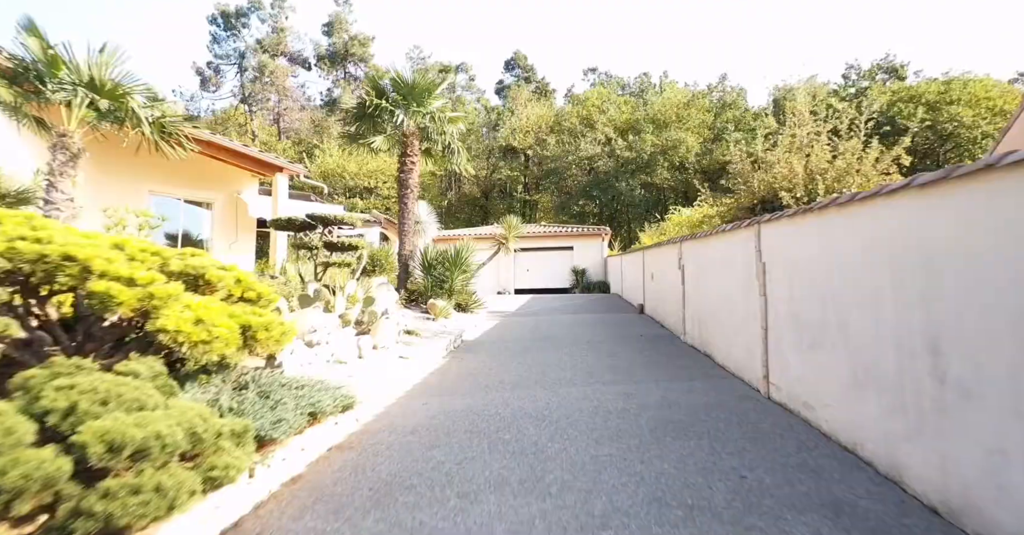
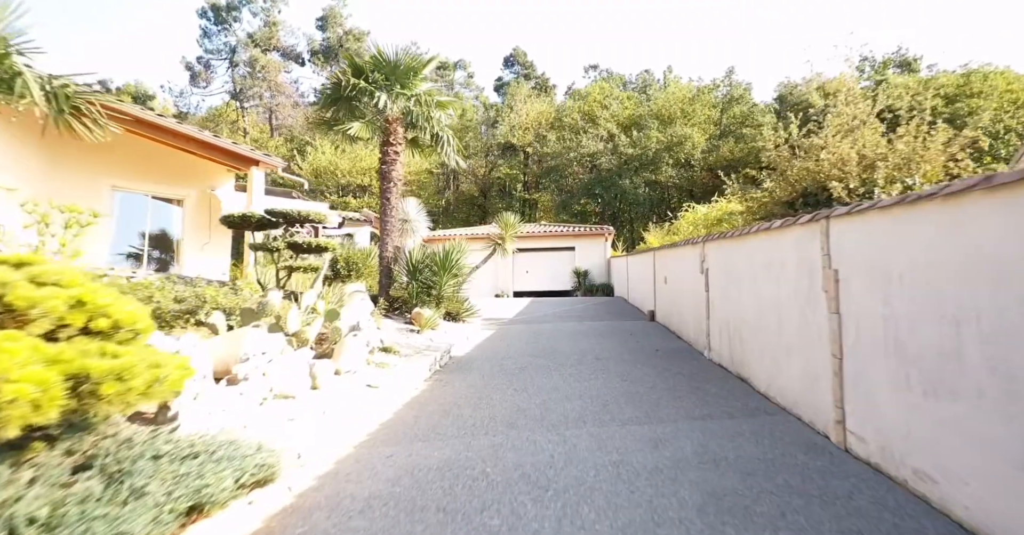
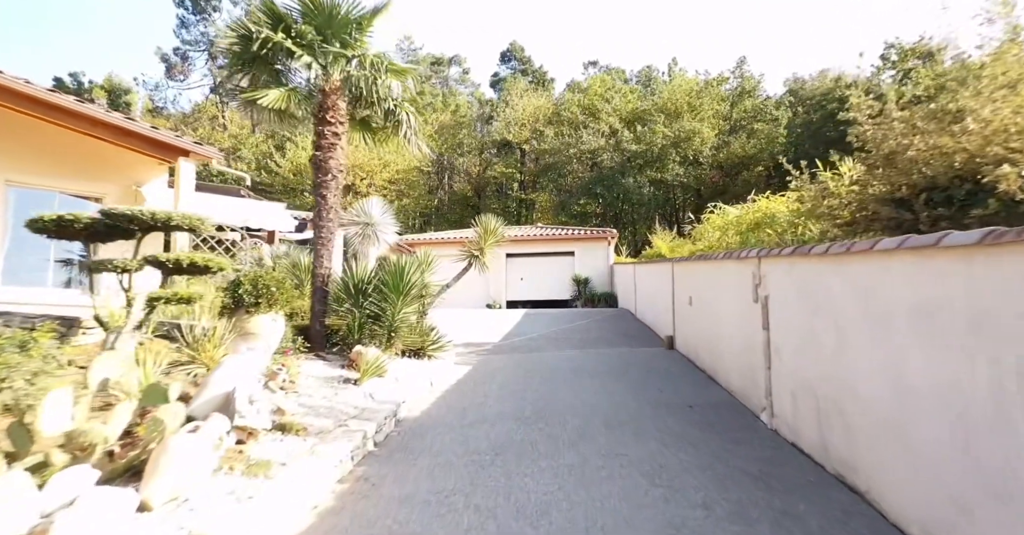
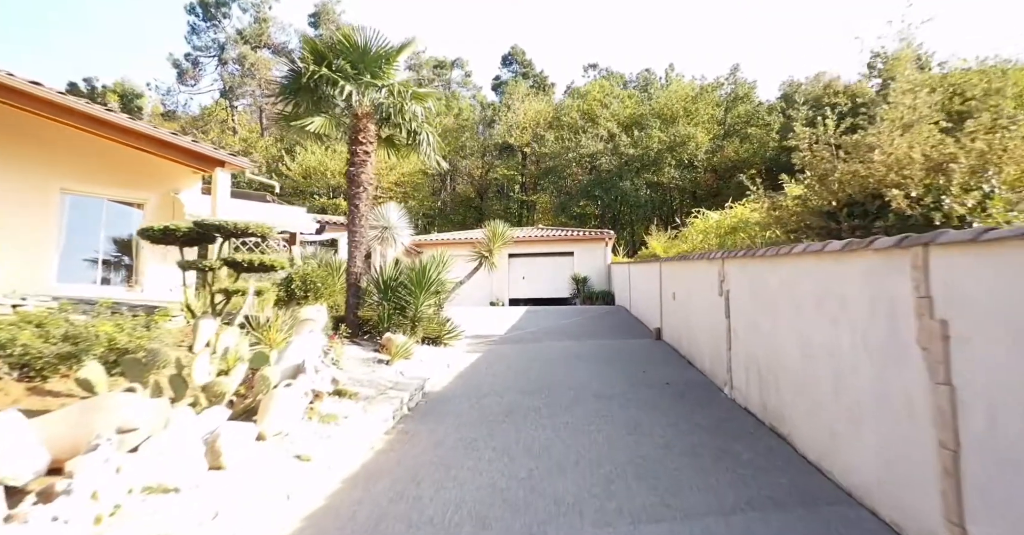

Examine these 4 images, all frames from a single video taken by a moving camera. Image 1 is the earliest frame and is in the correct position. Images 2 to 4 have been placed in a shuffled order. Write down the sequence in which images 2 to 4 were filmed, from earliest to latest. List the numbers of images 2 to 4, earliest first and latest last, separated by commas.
2, 4, 3
